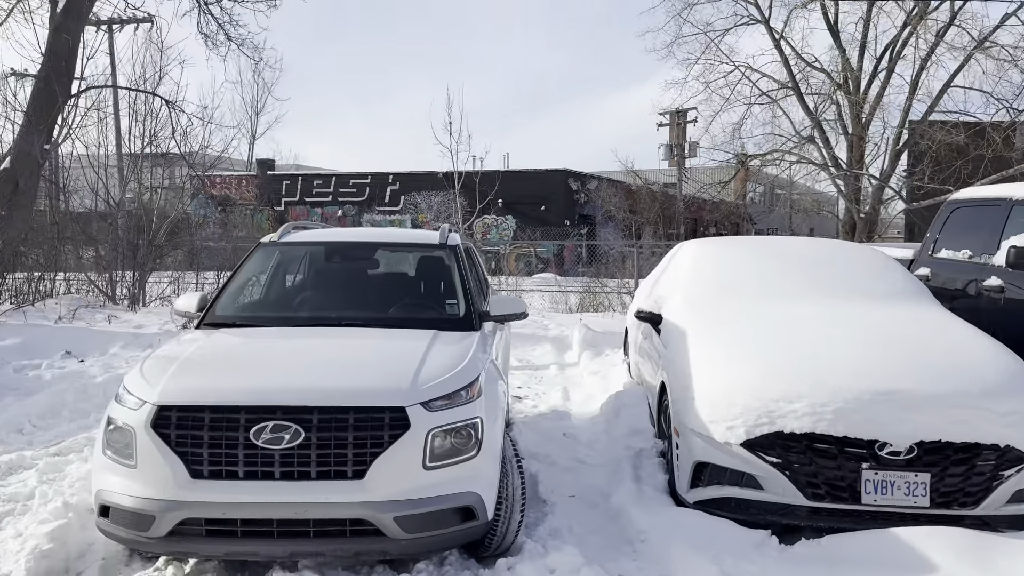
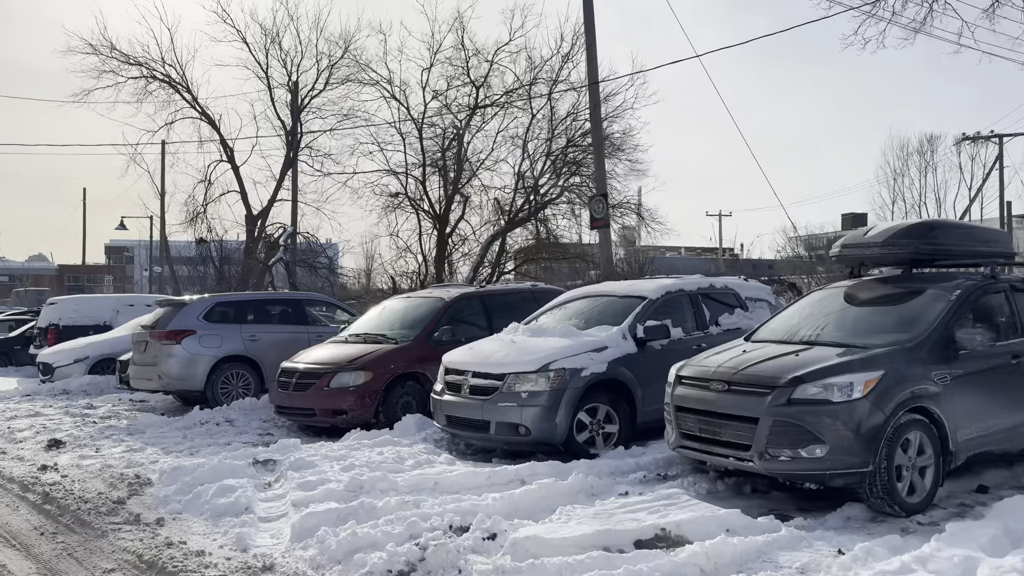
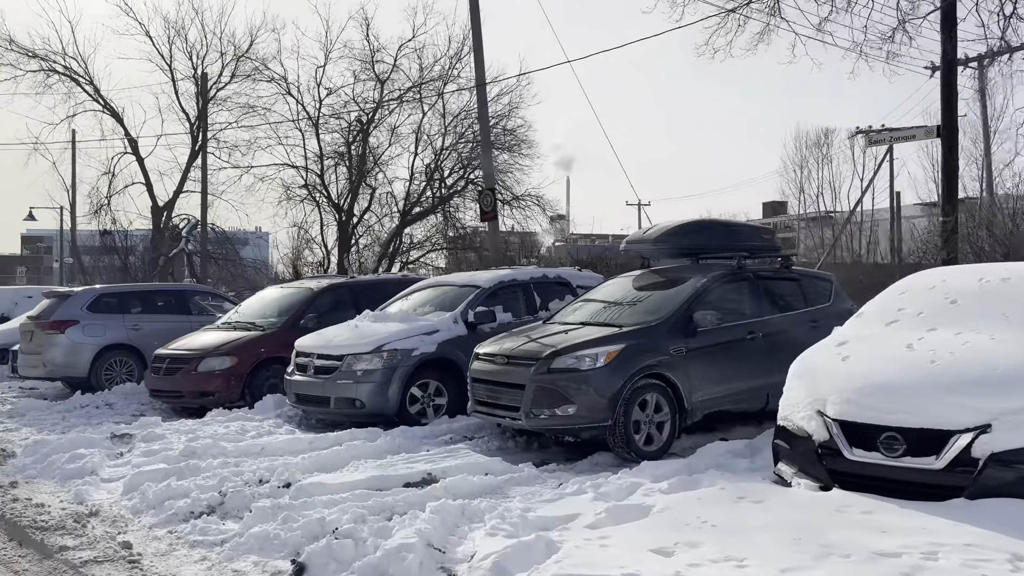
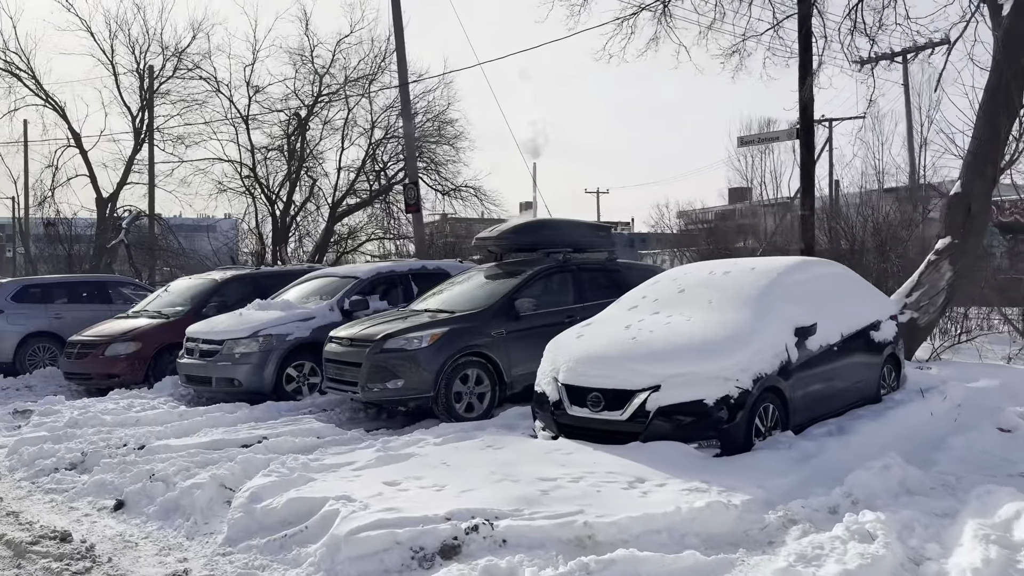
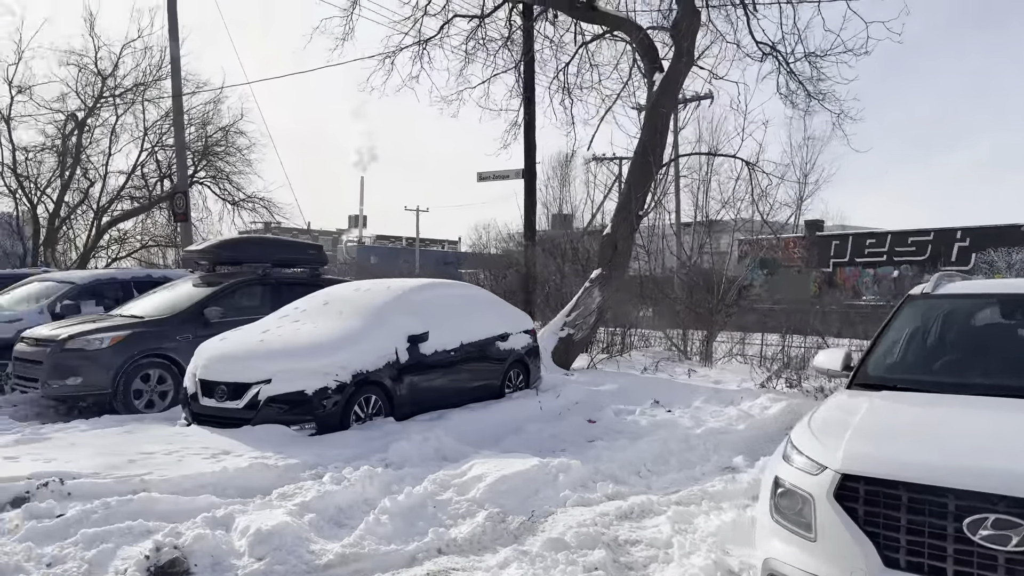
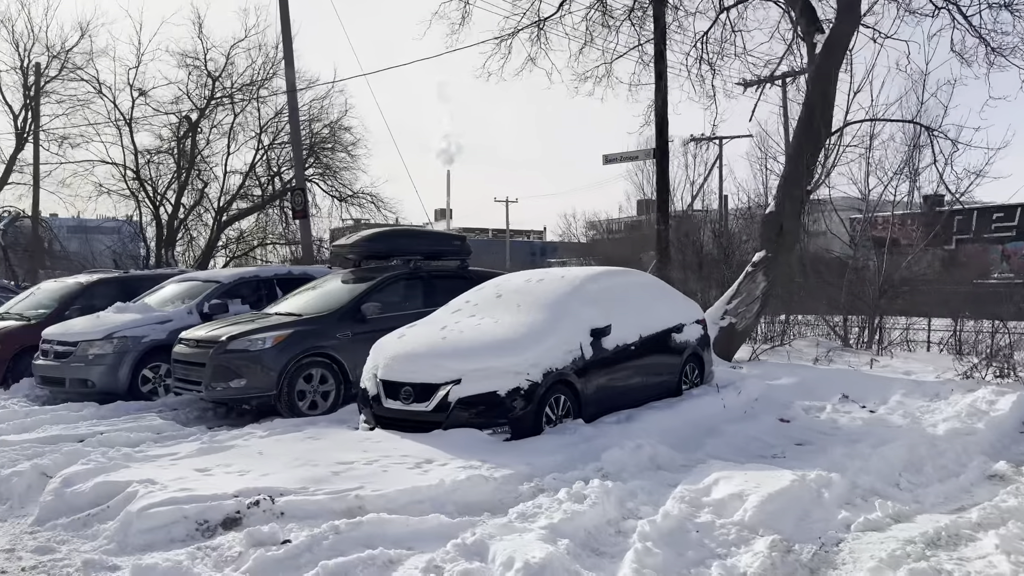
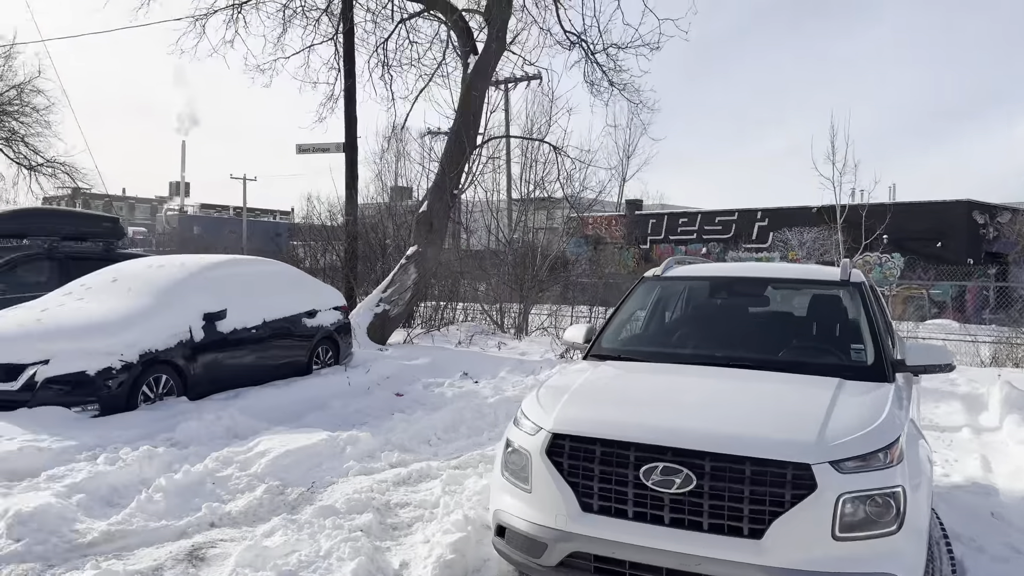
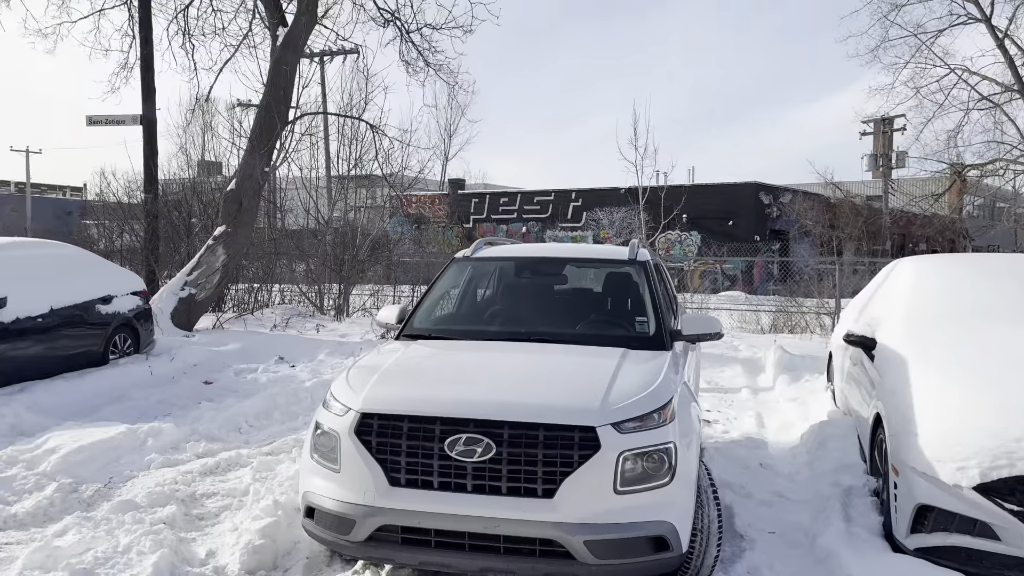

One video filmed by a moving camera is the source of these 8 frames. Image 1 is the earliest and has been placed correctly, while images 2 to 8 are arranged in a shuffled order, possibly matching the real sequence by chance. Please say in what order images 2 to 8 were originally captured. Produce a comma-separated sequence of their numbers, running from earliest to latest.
8, 7, 5, 6, 4, 3, 2
